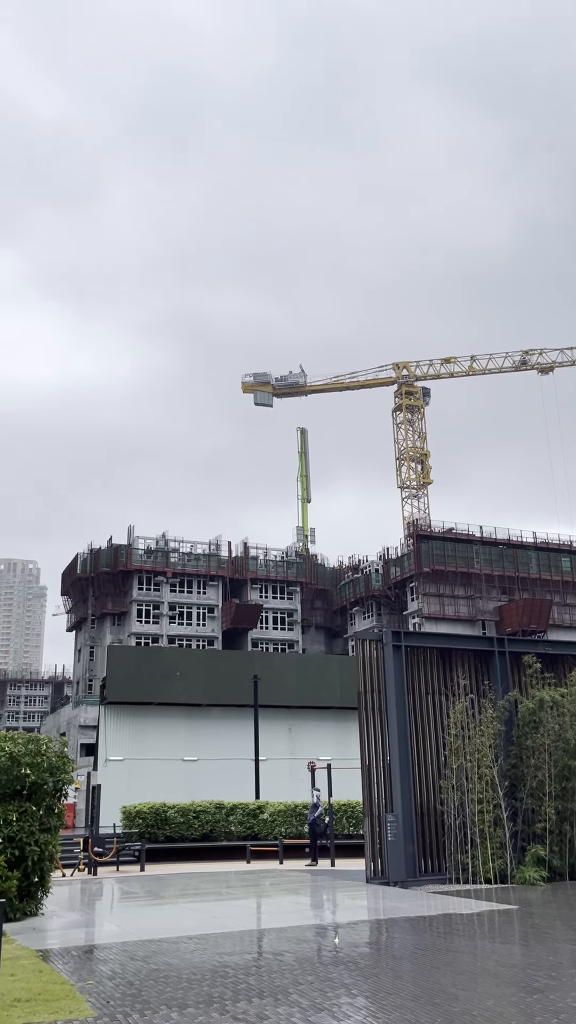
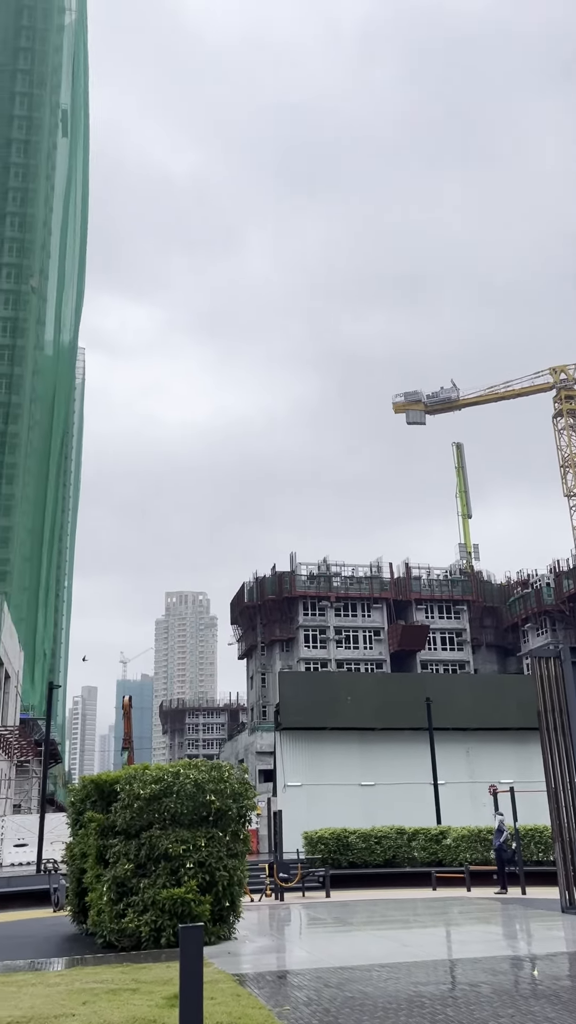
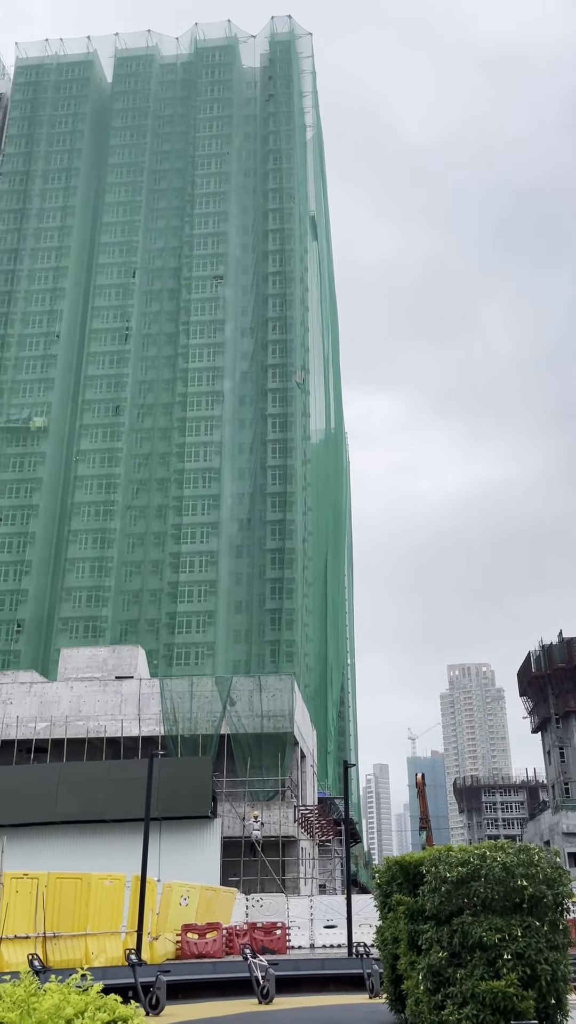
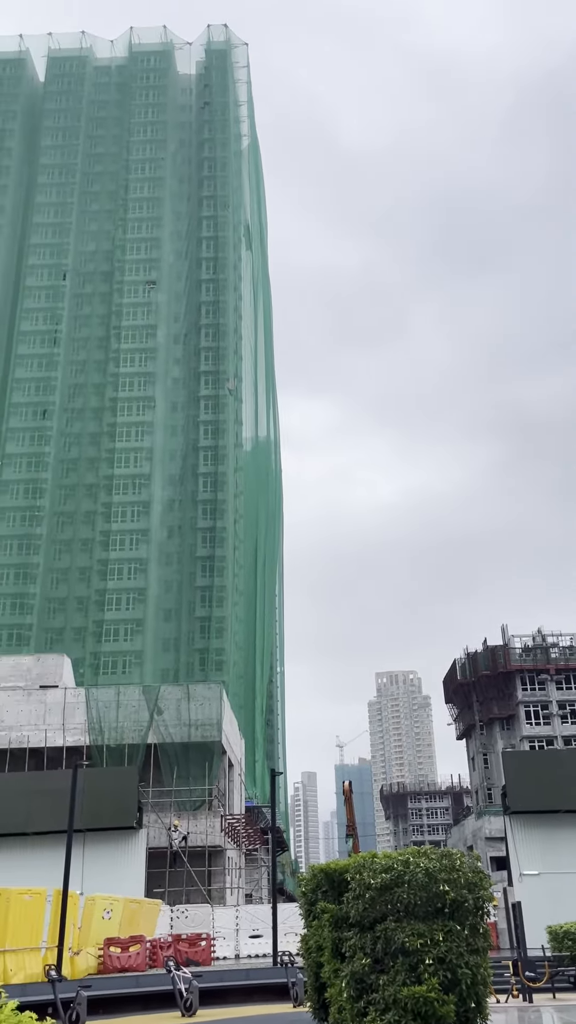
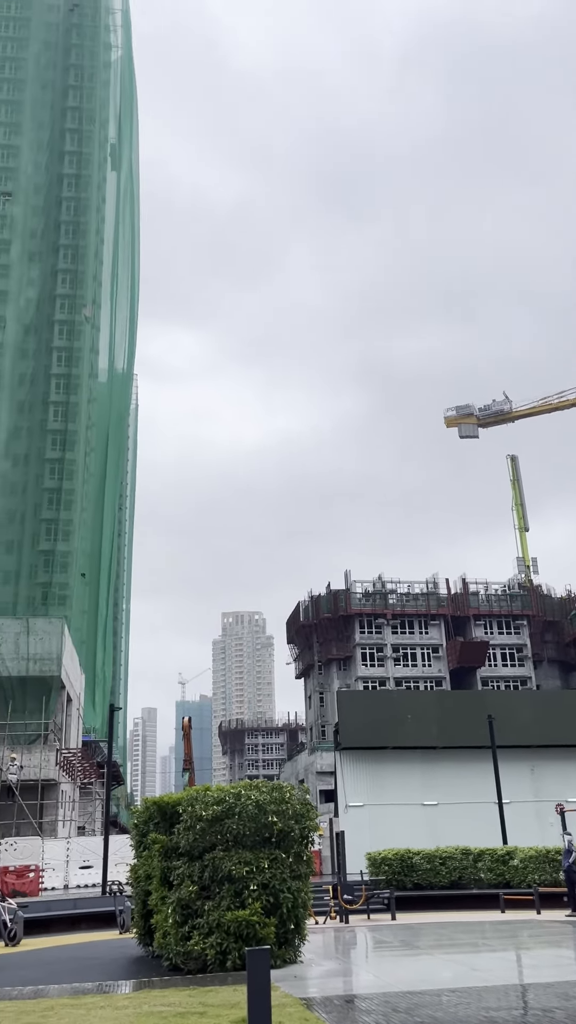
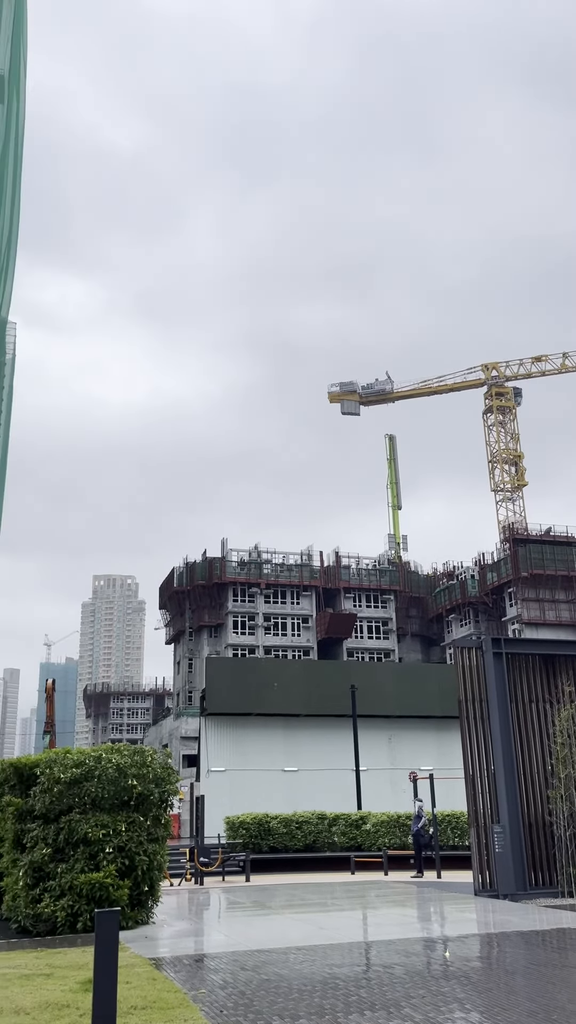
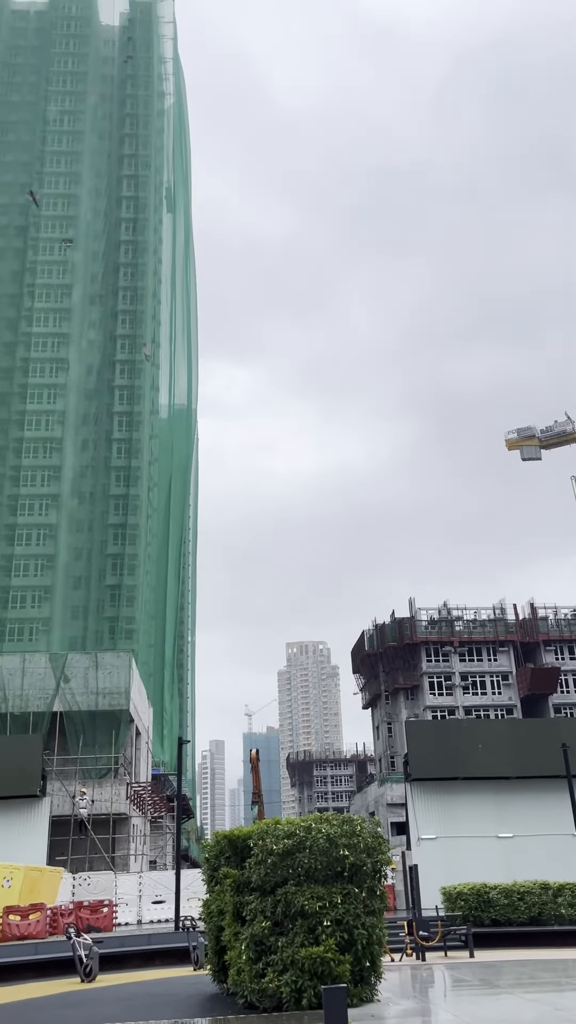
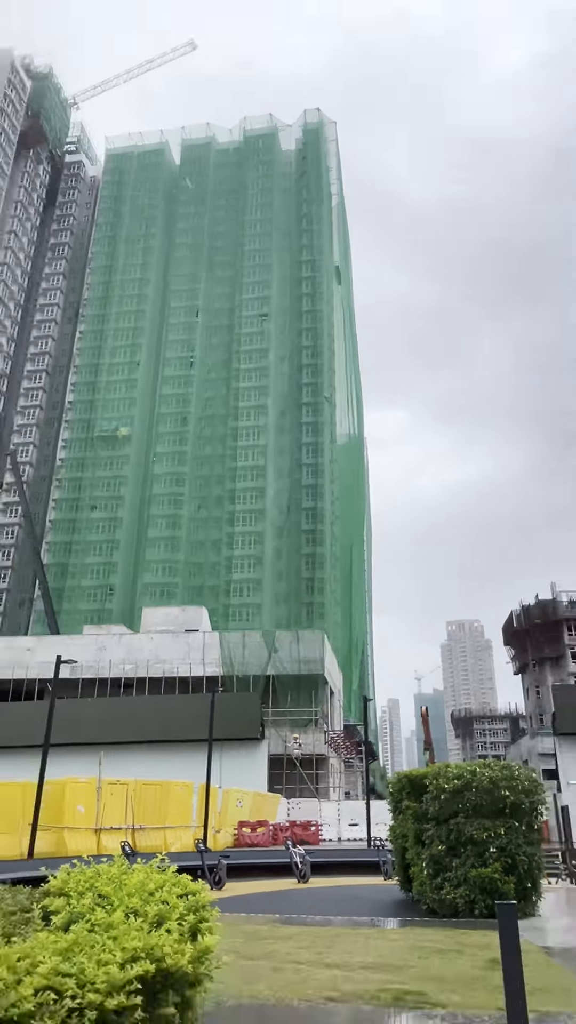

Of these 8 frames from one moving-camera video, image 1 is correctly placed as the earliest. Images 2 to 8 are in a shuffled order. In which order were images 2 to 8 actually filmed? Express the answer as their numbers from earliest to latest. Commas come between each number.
6, 2, 5, 7, 4, 3, 8
